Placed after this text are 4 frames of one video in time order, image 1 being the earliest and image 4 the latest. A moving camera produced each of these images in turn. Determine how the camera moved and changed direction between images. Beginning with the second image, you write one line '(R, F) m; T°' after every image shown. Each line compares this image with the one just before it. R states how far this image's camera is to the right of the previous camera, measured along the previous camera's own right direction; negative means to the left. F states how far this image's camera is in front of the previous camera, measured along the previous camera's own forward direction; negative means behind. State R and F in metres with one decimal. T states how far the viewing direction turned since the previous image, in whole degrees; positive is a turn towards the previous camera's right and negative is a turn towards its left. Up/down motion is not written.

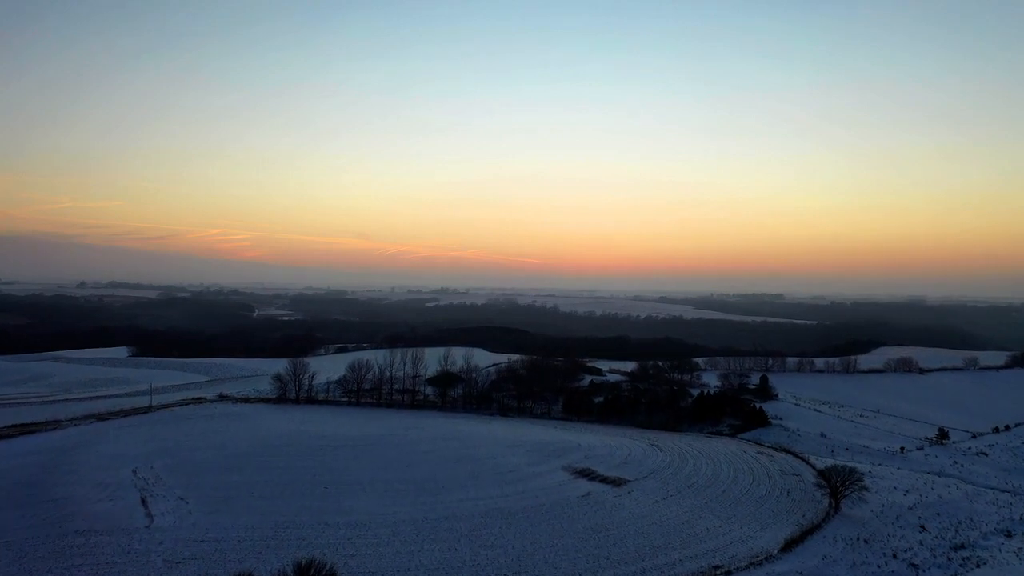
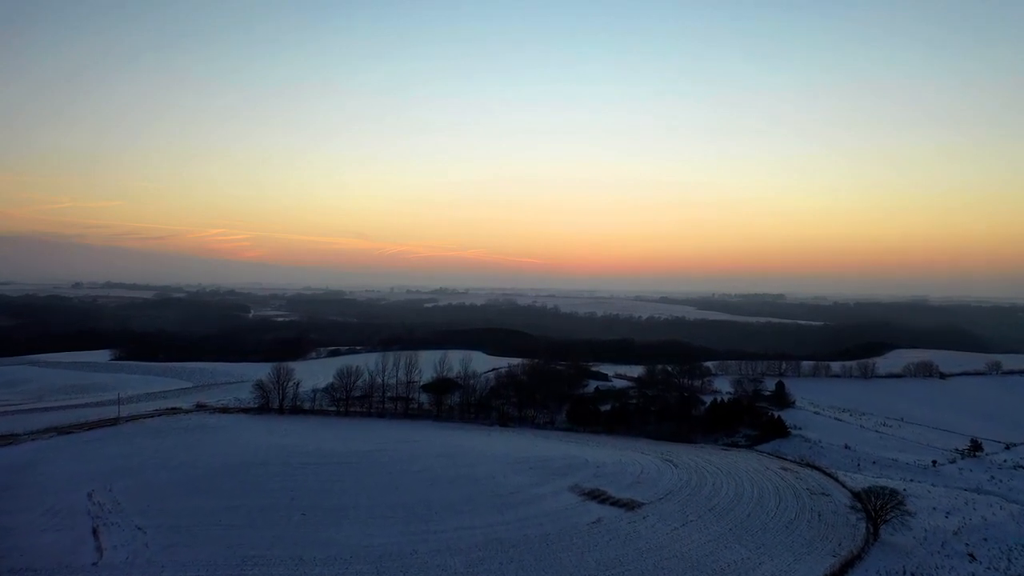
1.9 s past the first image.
(0.0, +2.1) m; 0°
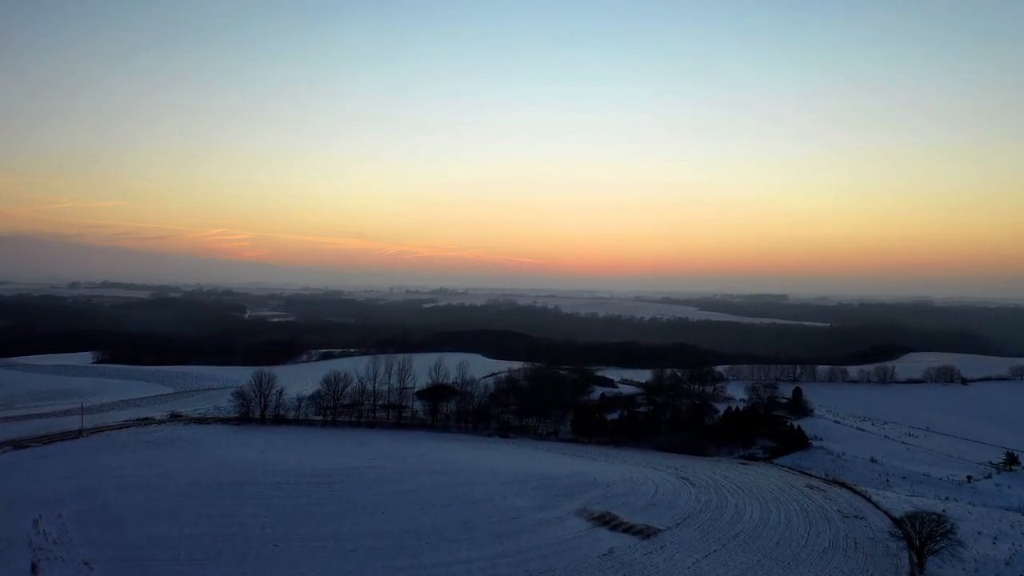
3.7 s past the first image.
(0.0, +1.9) m; 0°
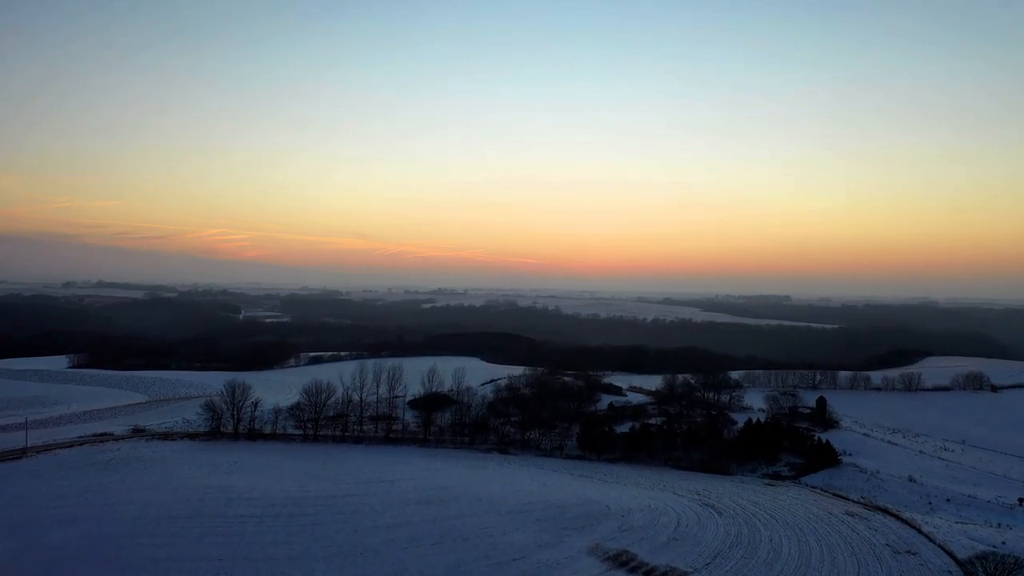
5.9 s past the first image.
(0.0, +2.4) m; 0°
